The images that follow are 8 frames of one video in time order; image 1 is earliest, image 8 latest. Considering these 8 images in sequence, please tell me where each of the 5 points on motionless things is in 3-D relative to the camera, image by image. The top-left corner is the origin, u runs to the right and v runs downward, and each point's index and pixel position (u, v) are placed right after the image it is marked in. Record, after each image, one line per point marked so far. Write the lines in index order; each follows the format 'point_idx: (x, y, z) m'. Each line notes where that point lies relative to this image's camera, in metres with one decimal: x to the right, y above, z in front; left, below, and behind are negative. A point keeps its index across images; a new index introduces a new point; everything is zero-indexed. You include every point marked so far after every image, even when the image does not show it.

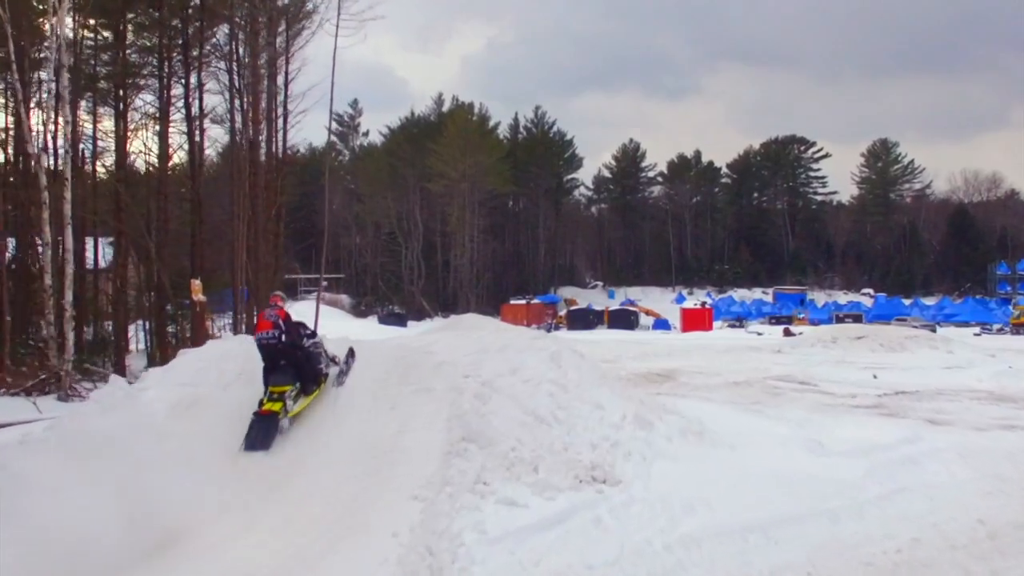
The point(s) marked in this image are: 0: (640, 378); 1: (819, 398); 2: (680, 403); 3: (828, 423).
0: (+2.9, -2.0, +18.6) m
1: (+5.9, -2.1, +16.0) m
2: (+2.9, -2.0, +14.5) m
3: (+4.9, -2.1, +13.0) m
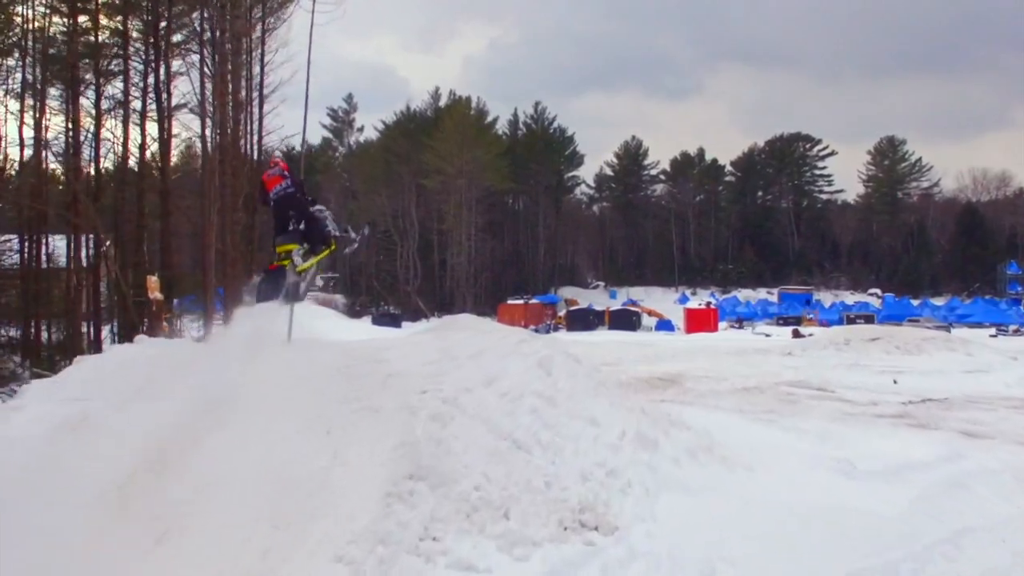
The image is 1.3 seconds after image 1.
0: (+2.7, -2.0, +17.3) m
1: (+5.7, -2.1, +14.6) m
2: (+2.7, -2.0, +13.2) m
3: (+4.7, -2.1, +11.6) m
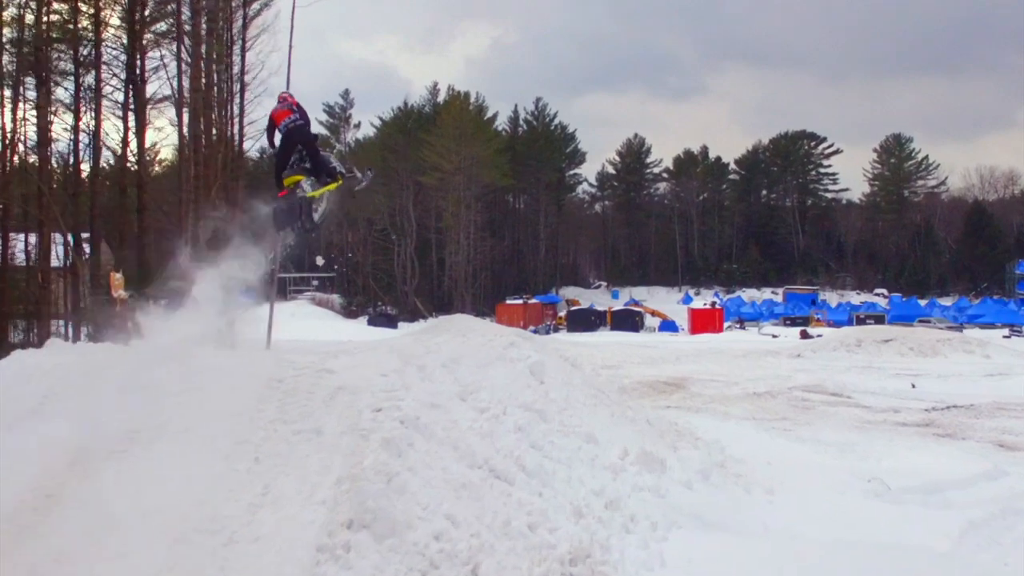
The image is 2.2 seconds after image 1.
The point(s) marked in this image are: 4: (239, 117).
0: (+2.6, -2.0, +16.3) m
1: (+5.6, -2.0, +13.6) m
2: (+2.7, -2.0, +12.2) m
3: (+4.6, -2.1, +10.6) m
4: (-5.7, +3.6, +17.4) m
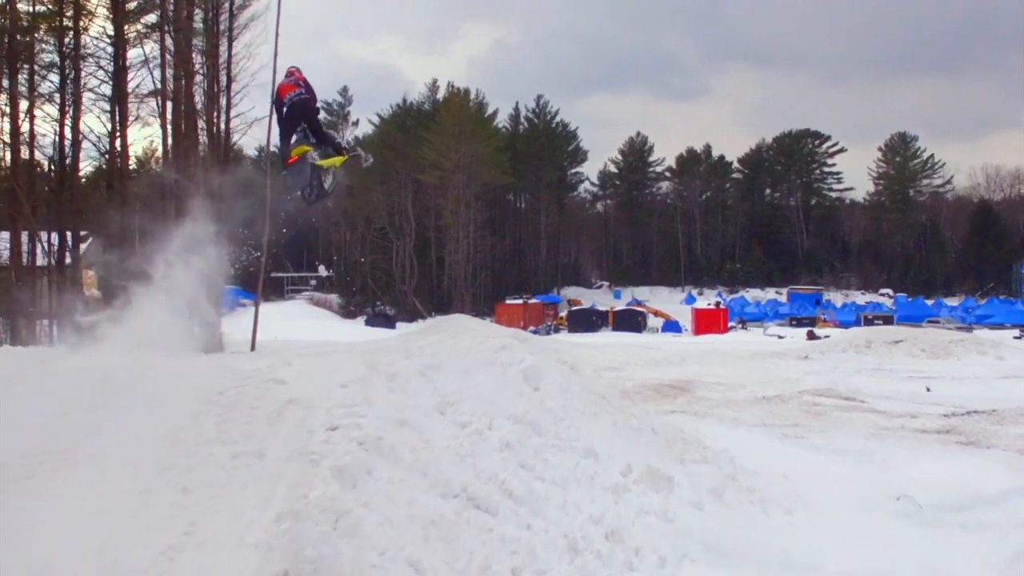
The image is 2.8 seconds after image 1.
0: (+2.6, -1.9, +15.6) m
1: (+5.6, -2.0, +12.9) m
2: (+2.6, -1.9, +11.5) m
3: (+4.5, -2.1, +9.9) m
4: (-5.7, +3.6, +16.7) m
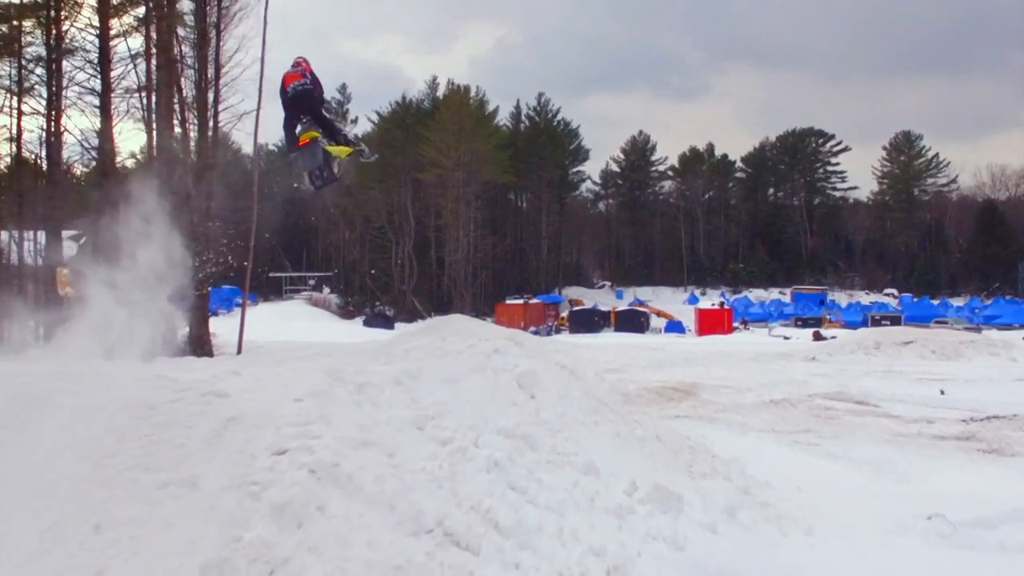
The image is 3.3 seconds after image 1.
0: (+2.5, -1.9, +15.0) m
1: (+5.5, -2.0, +12.4) m
2: (+2.6, -1.9, +10.9) m
3: (+4.5, -2.0, +9.3) m
4: (-5.7, +3.6, +16.1) m
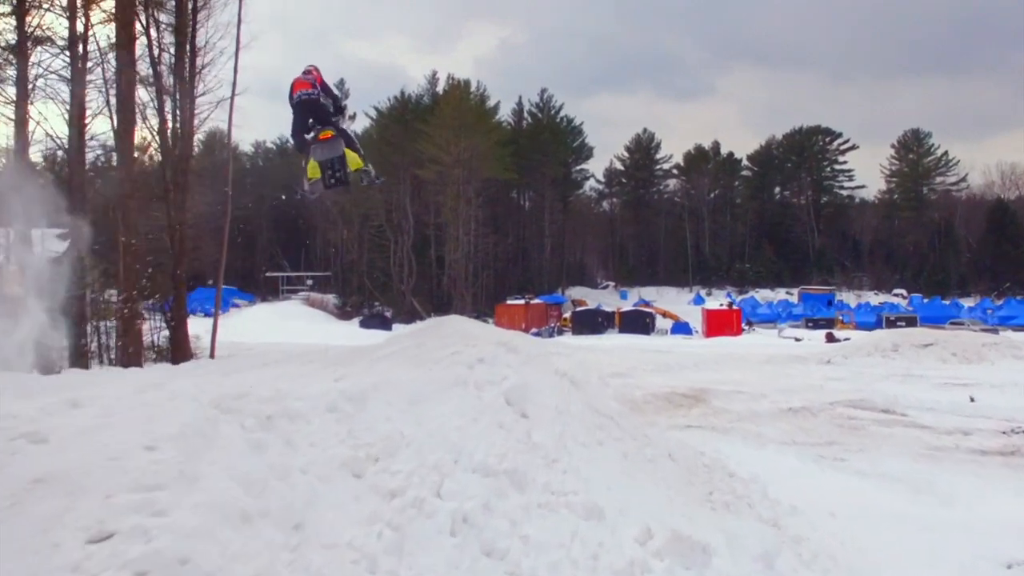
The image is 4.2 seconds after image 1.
0: (+2.5, -1.9, +14.0) m
1: (+5.5, -2.0, +11.3) m
2: (+2.5, -1.9, +9.8) m
3: (+4.4, -2.0, +8.3) m
4: (-5.8, +3.6, +15.1) m
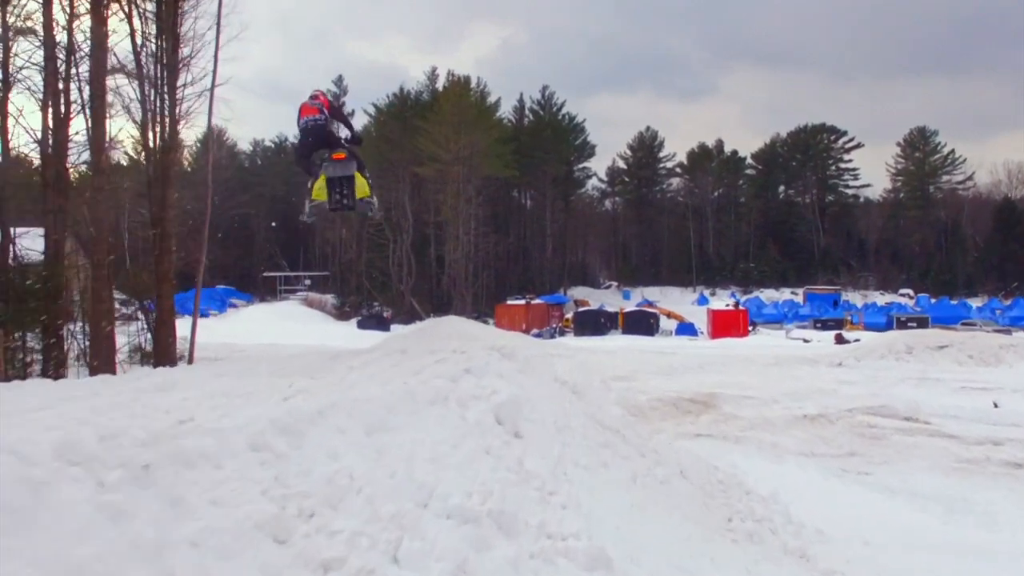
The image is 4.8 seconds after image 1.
0: (+2.5, -1.9, +13.2) m
1: (+5.4, -2.0, +10.5) m
2: (+2.5, -1.9, +9.1) m
3: (+4.4, -2.0, +7.5) m
4: (-5.8, +3.6, +14.4) m
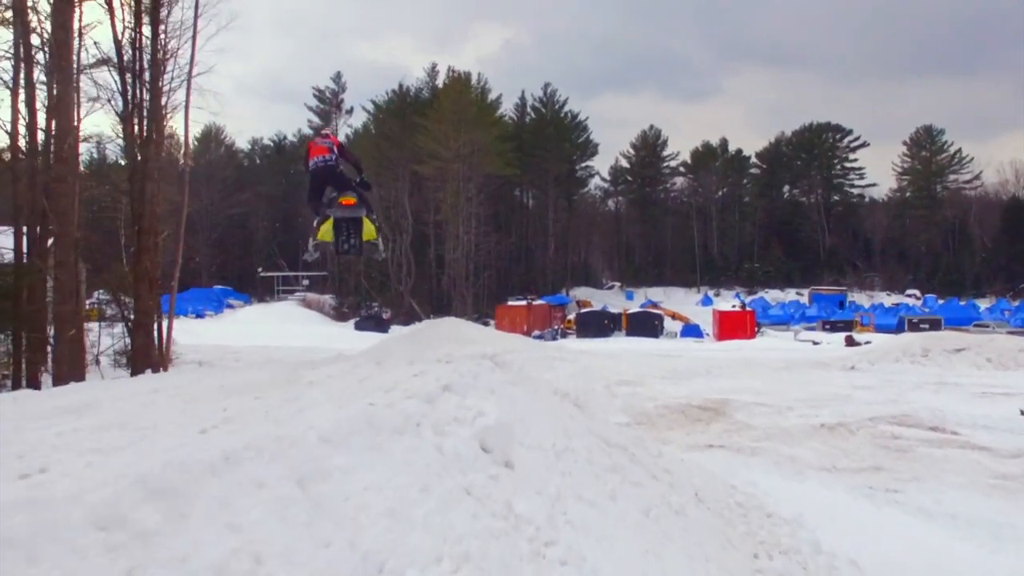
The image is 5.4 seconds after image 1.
0: (+2.5, -1.9, +12.4) m
1: (+5.4, -2.0, +9.7) m
2: (+2.4, -1.9, +8.3) m
3: (+4.3, -2.0, +6.7) m
4: (-5.8, +3.6, +13.7) m
